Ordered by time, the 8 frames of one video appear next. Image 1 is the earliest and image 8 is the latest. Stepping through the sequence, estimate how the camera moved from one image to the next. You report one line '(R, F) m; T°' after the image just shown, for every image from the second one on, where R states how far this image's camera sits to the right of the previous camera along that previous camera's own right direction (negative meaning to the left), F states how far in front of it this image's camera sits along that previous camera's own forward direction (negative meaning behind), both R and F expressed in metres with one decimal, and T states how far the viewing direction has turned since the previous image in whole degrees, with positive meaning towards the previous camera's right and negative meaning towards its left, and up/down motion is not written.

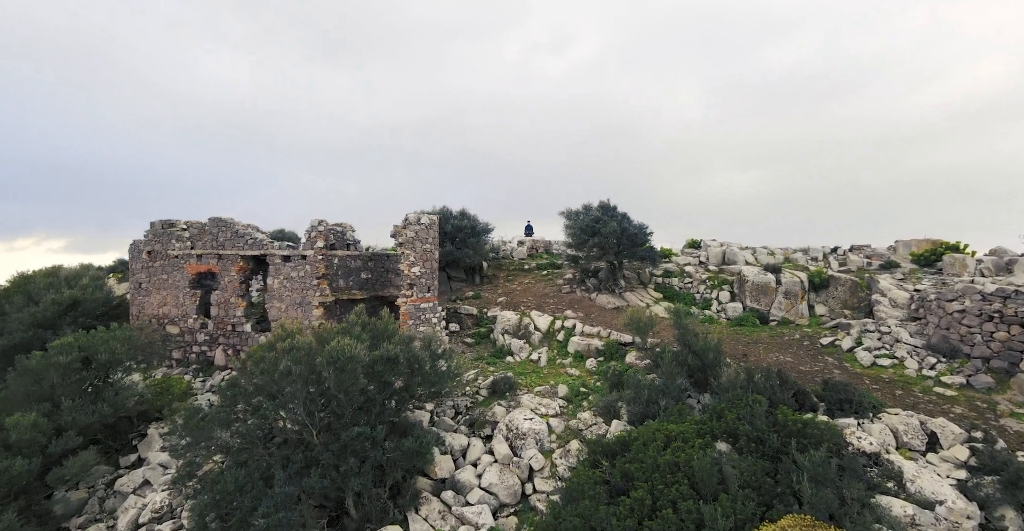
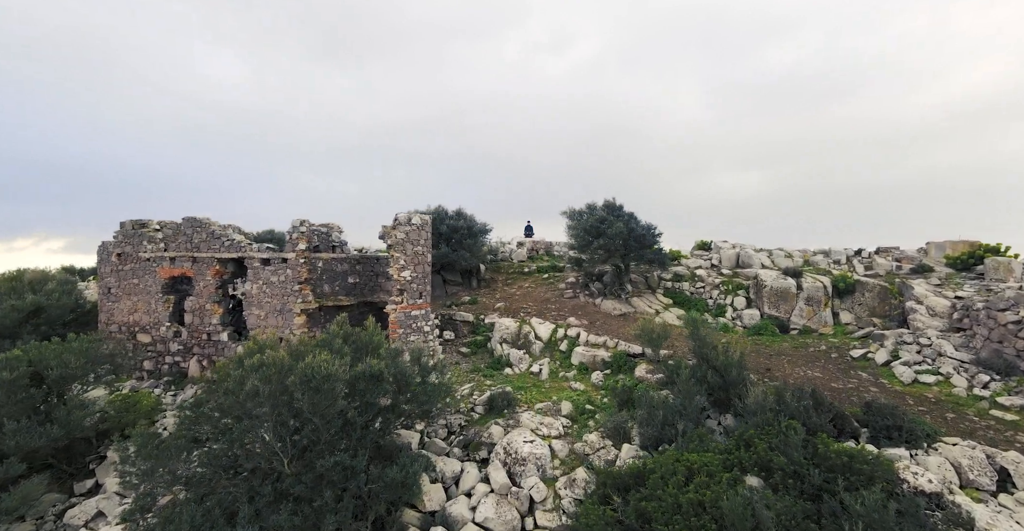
(0.0, +1.3) m; 0°
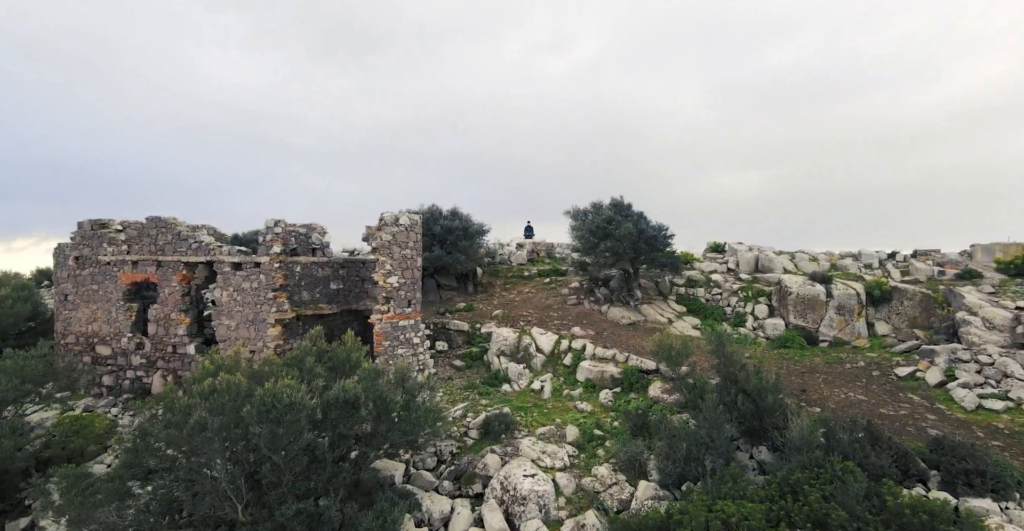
(0.0, +1.5) m; 0°
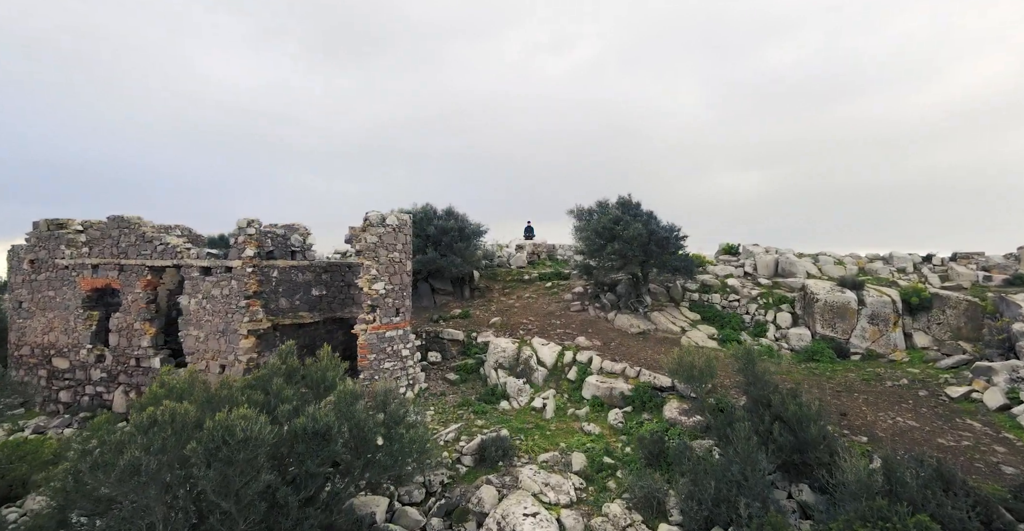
(0.0, +1.3) m; 0°
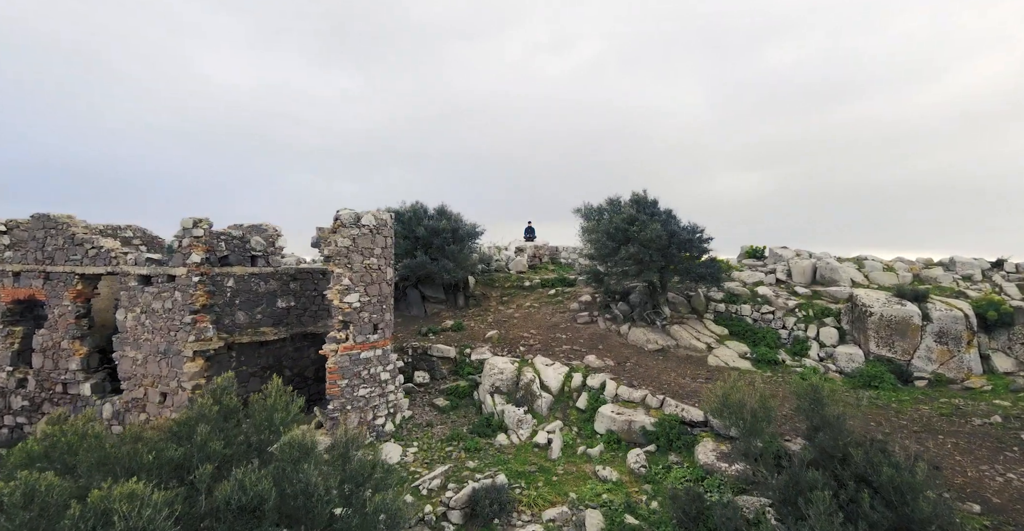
(0.0, +2.0) m; 0°
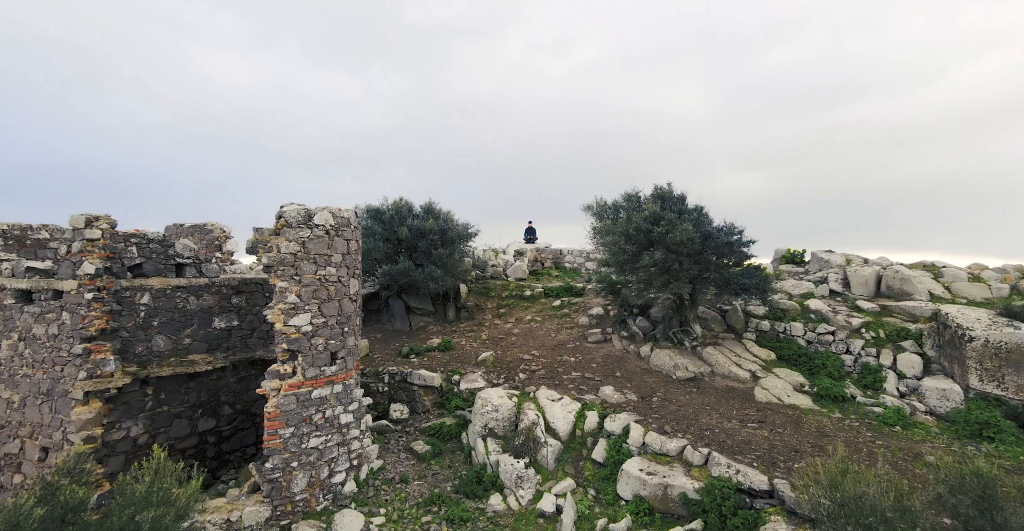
(0.0, +2.4) m; 0°
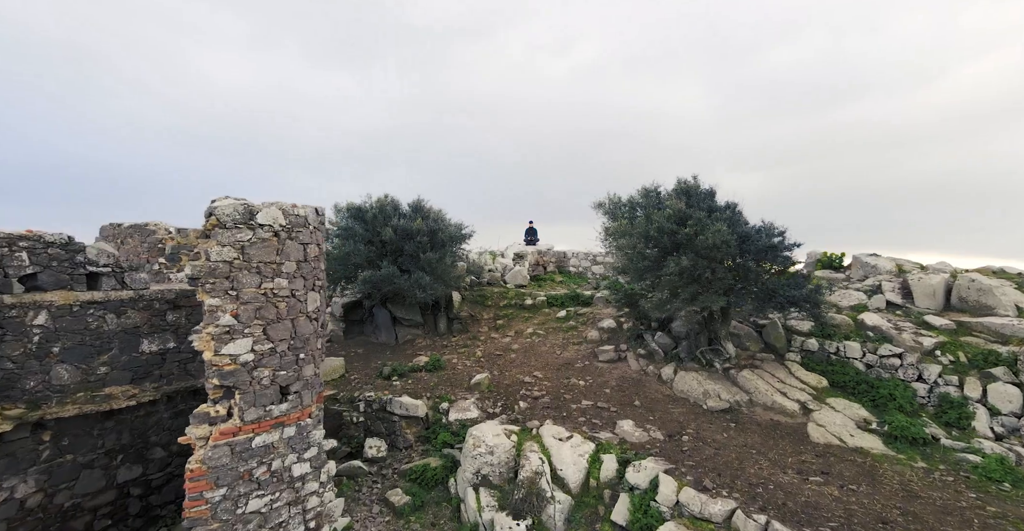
(0.0, +1.8) m; 0°
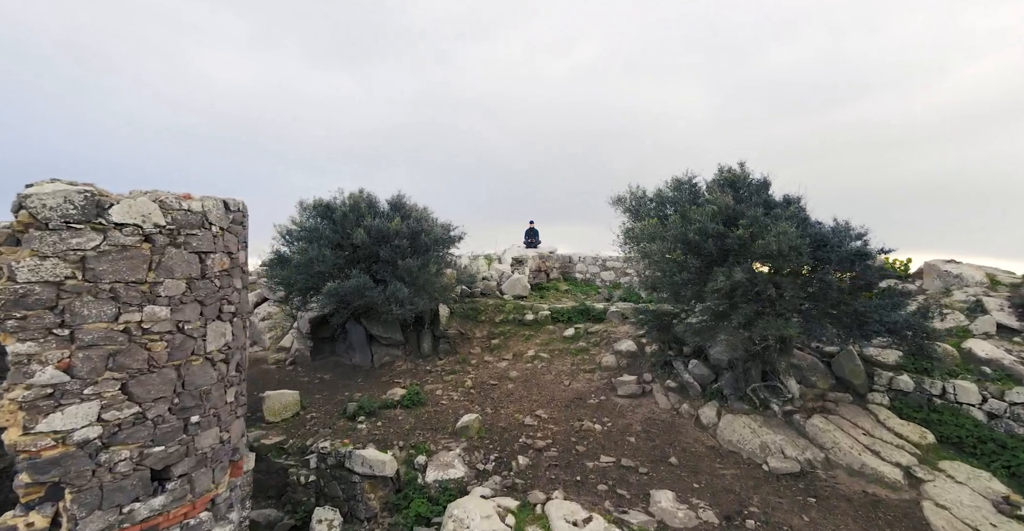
(+0.1, +2.2) m; 0°
